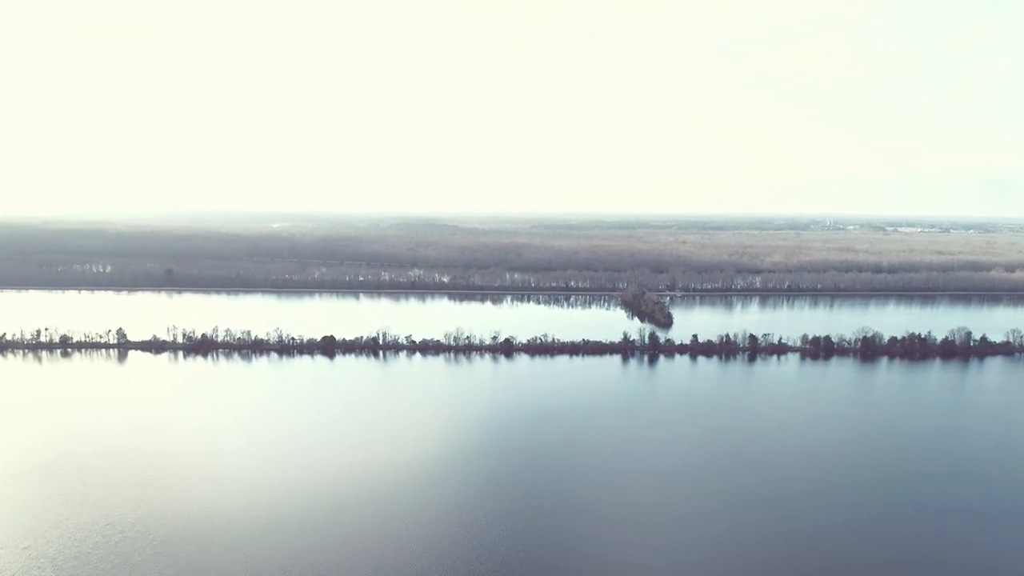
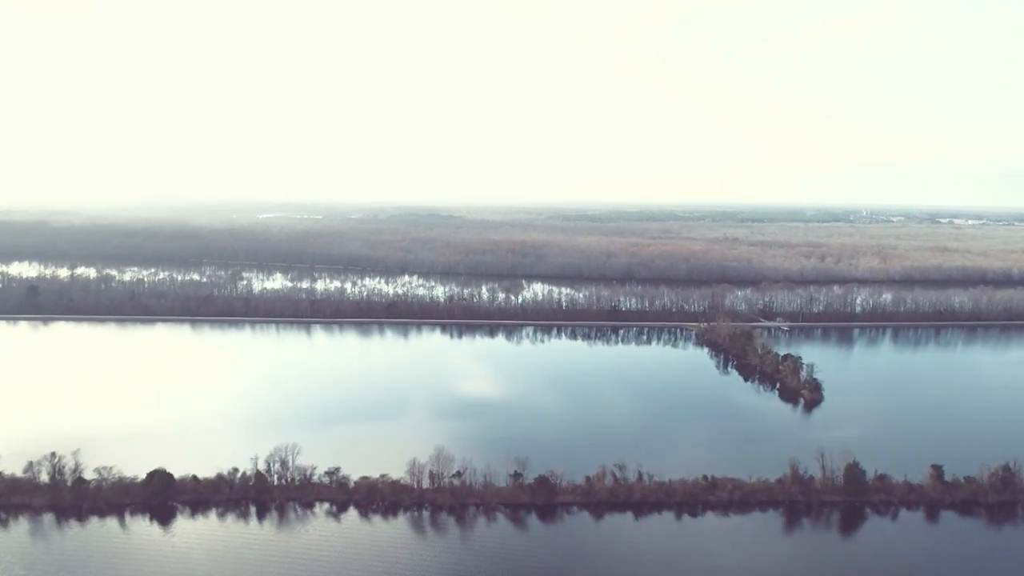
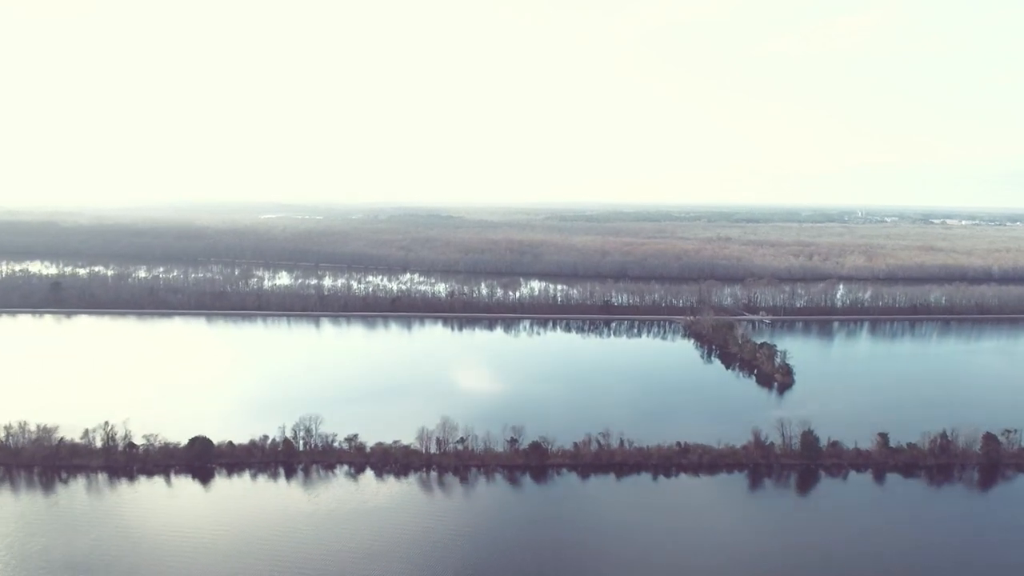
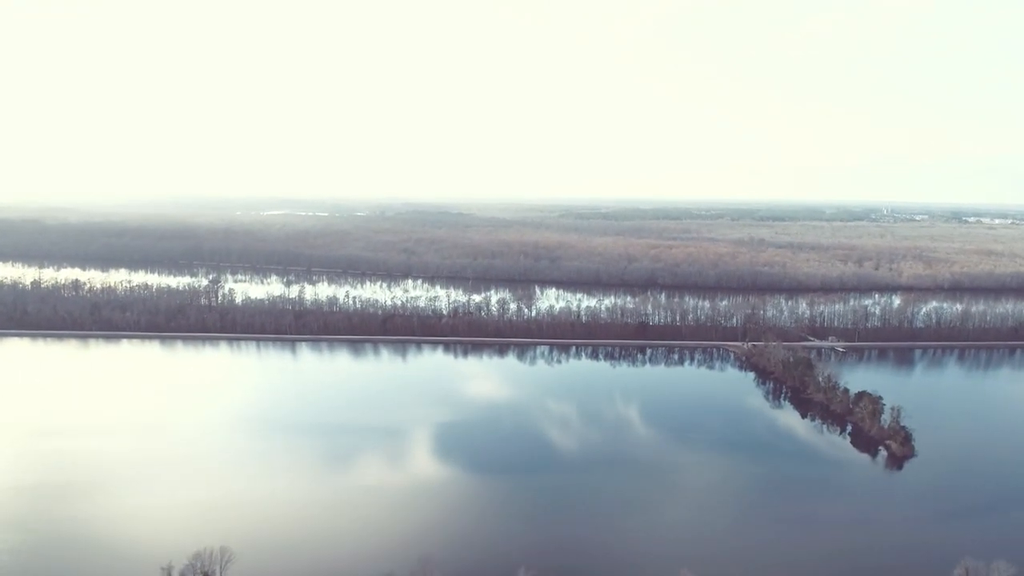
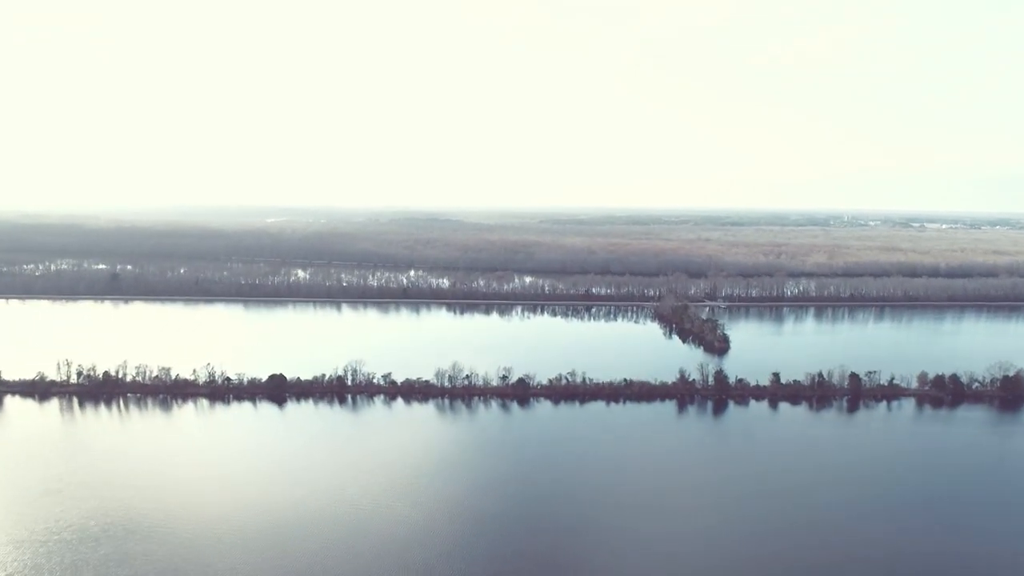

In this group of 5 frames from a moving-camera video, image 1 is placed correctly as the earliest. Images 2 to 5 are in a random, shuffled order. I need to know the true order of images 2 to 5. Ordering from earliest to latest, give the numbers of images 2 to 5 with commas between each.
5, 3, 2, 4
